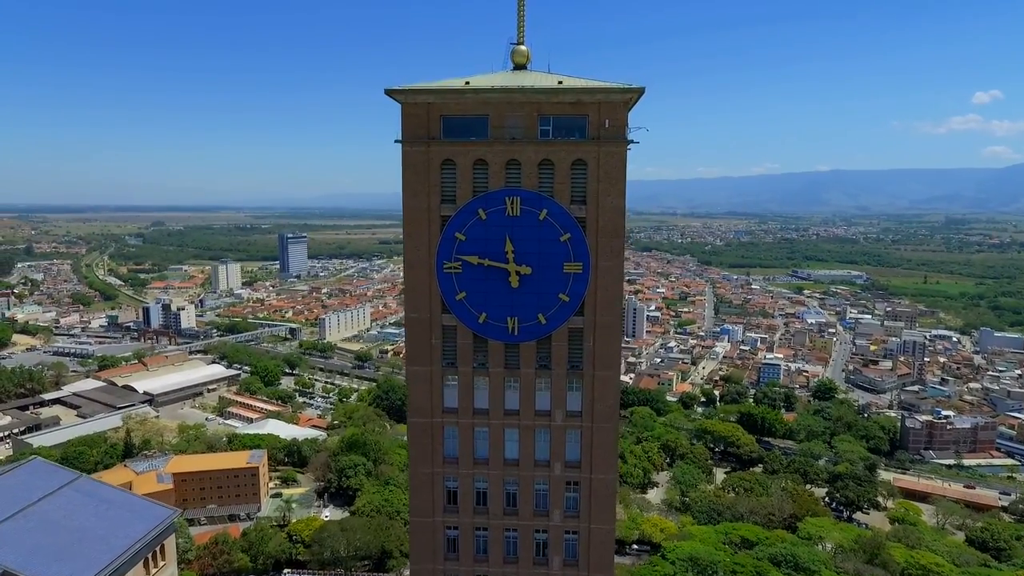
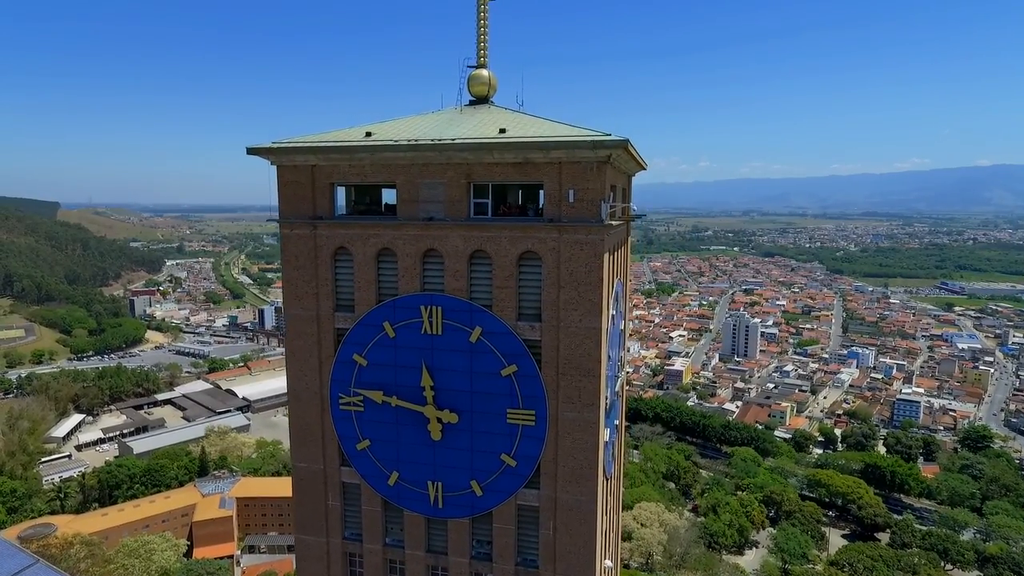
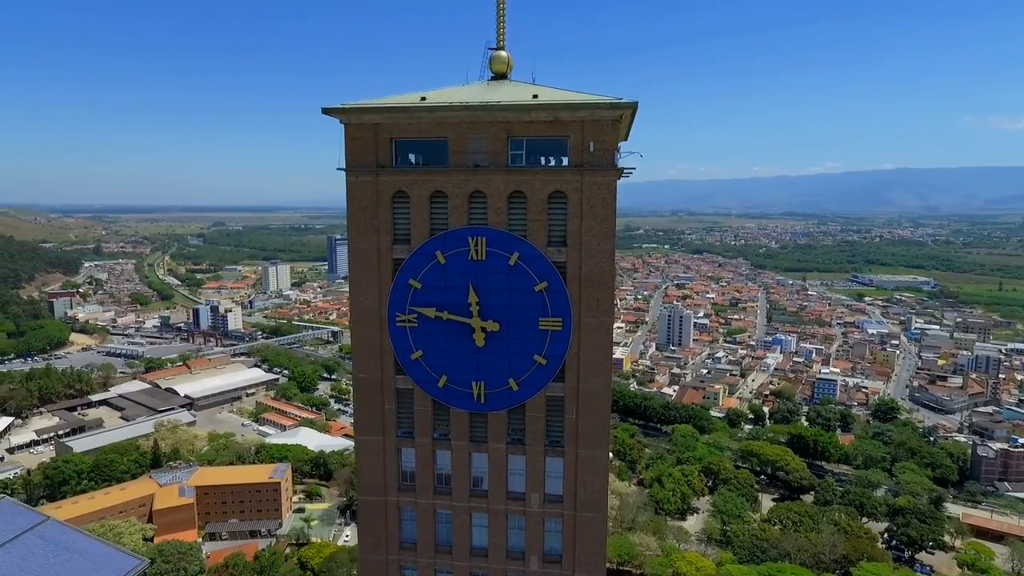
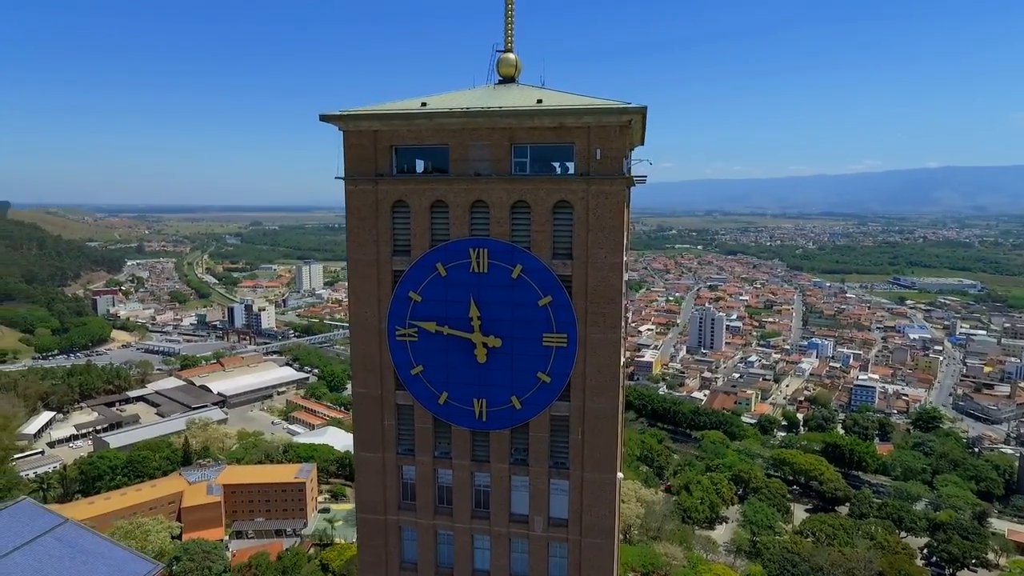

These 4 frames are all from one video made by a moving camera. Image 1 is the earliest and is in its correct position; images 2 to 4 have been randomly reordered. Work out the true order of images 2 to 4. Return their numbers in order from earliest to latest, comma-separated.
3, 4, 2
